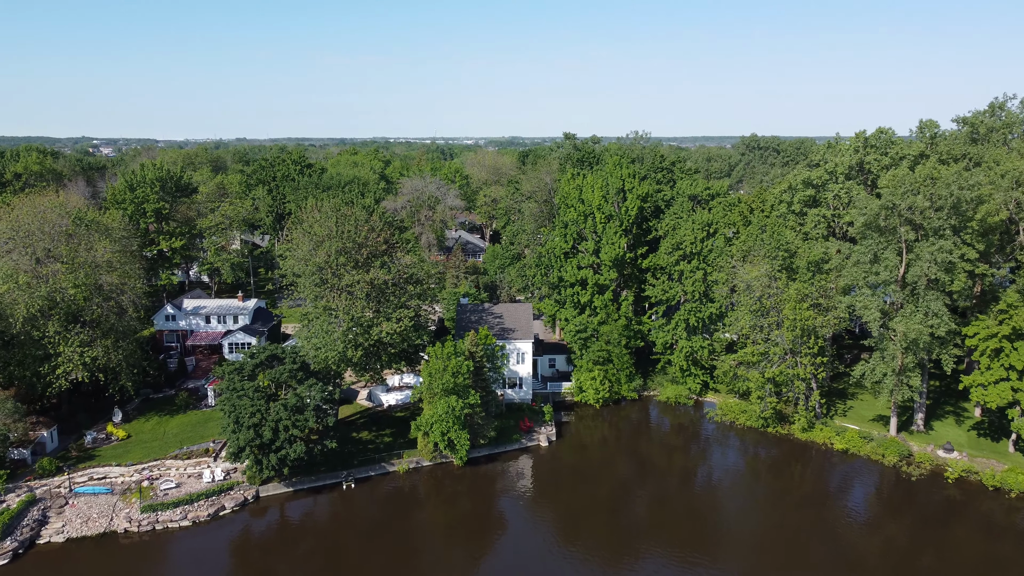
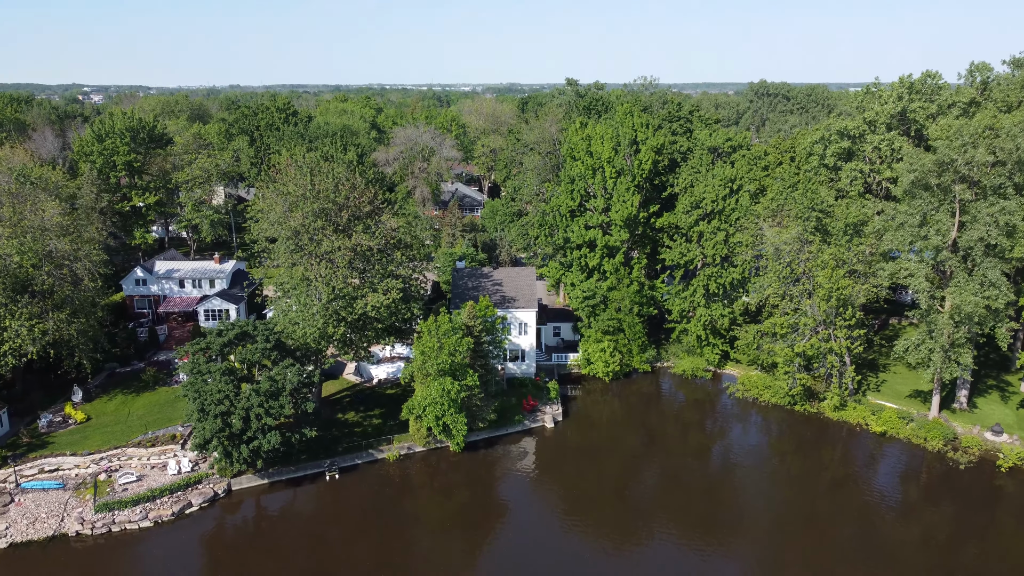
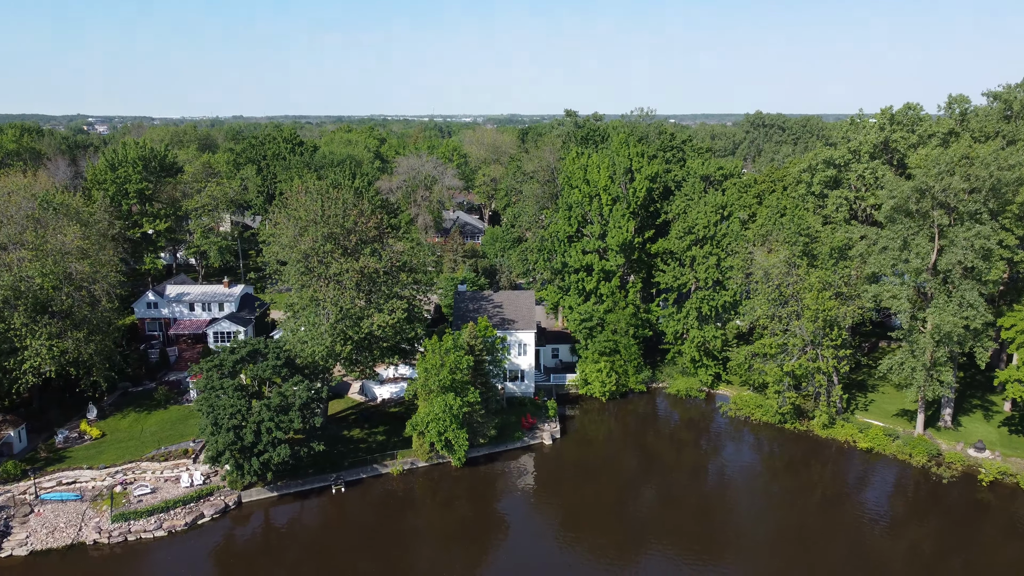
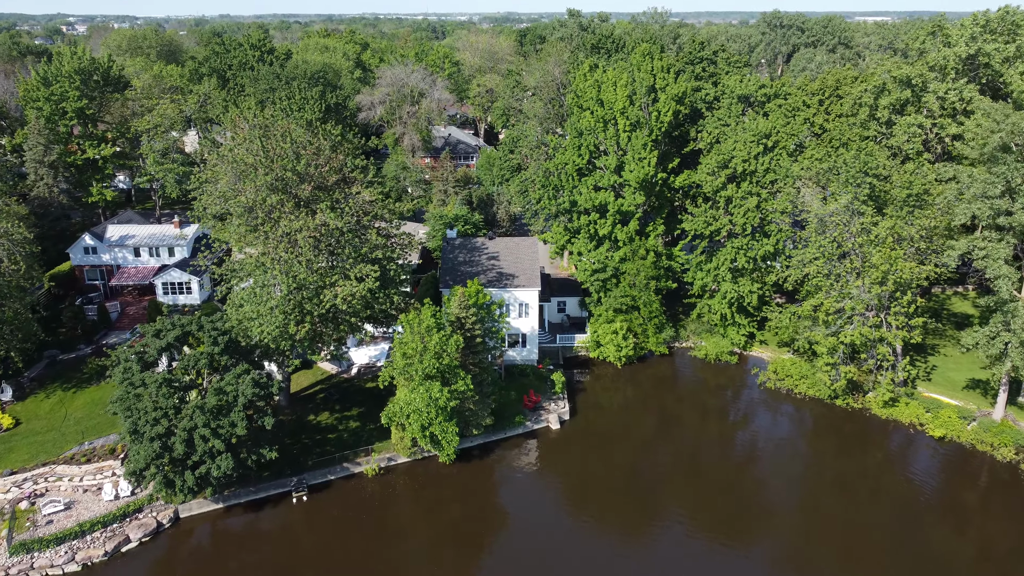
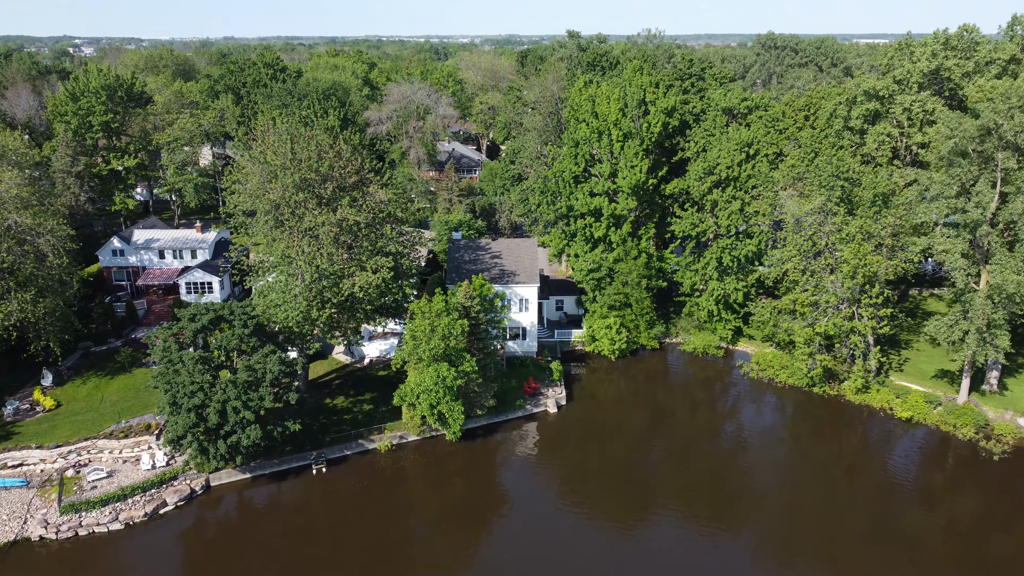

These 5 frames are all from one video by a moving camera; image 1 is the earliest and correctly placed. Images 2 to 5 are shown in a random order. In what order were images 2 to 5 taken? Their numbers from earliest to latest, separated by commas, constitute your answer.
3, 2, 5, 4
